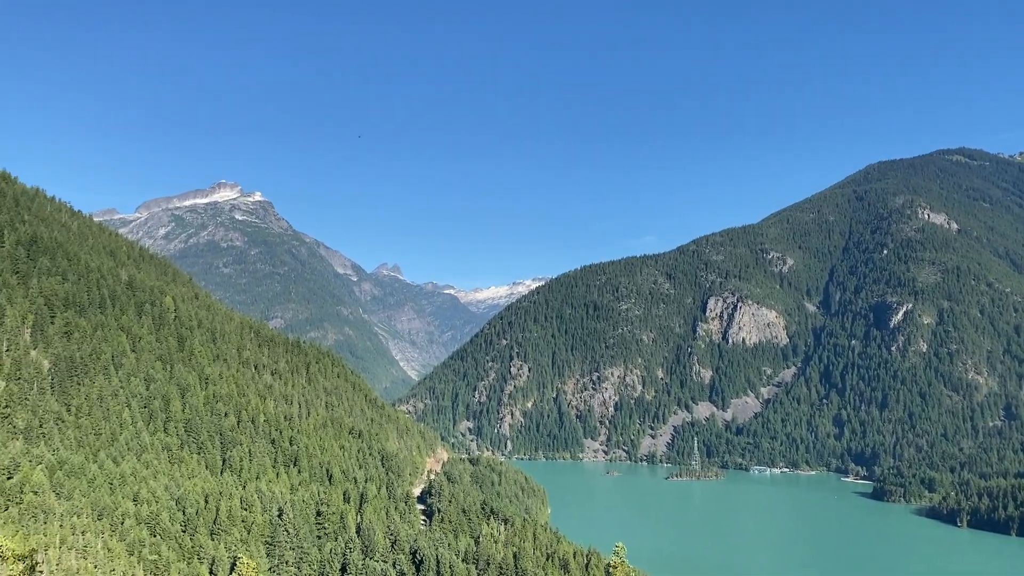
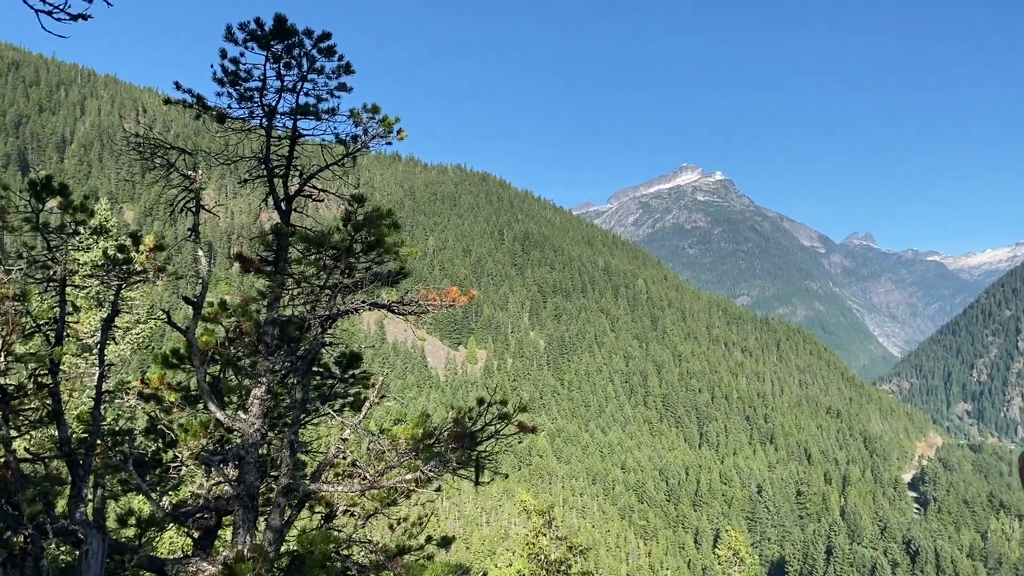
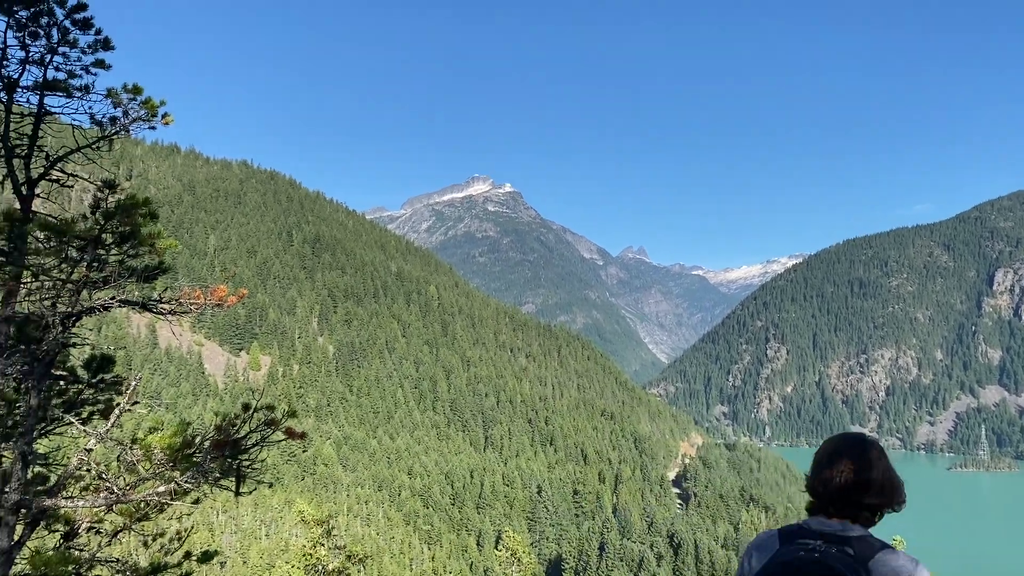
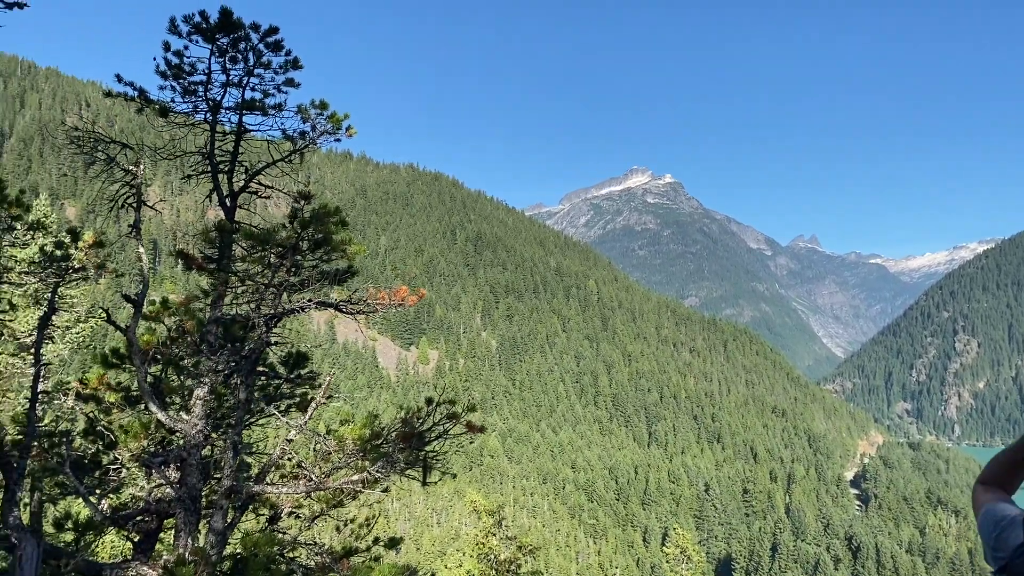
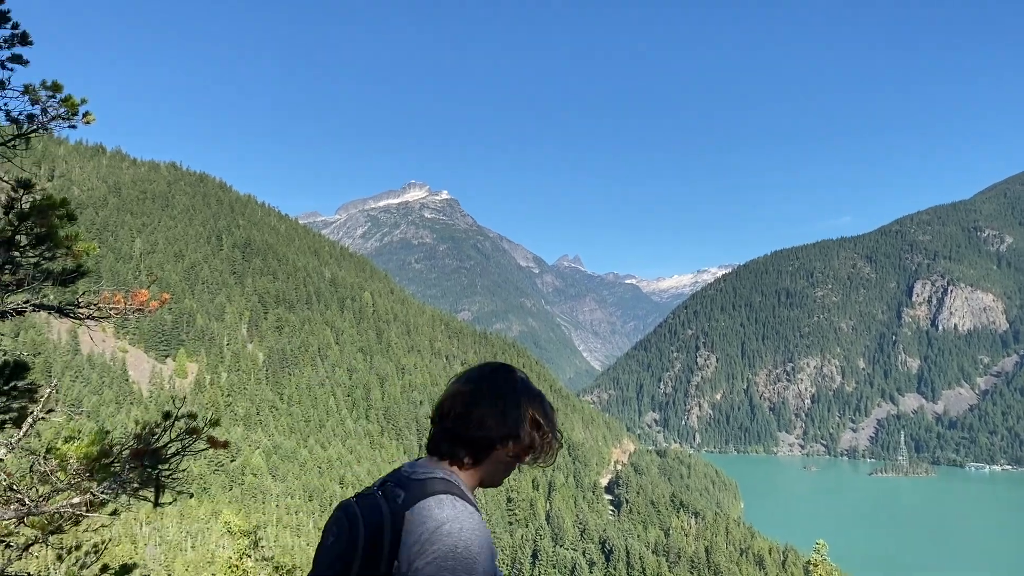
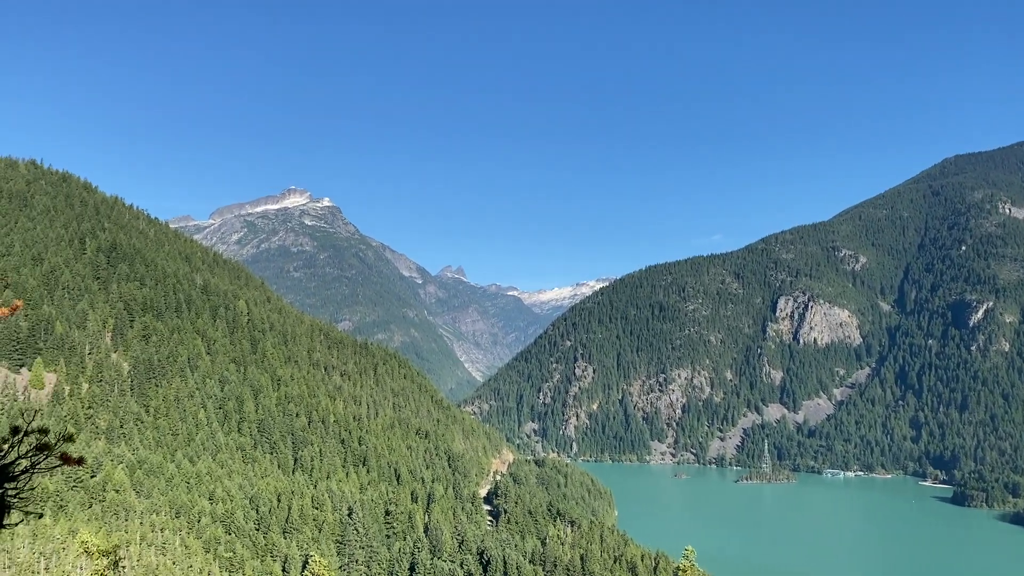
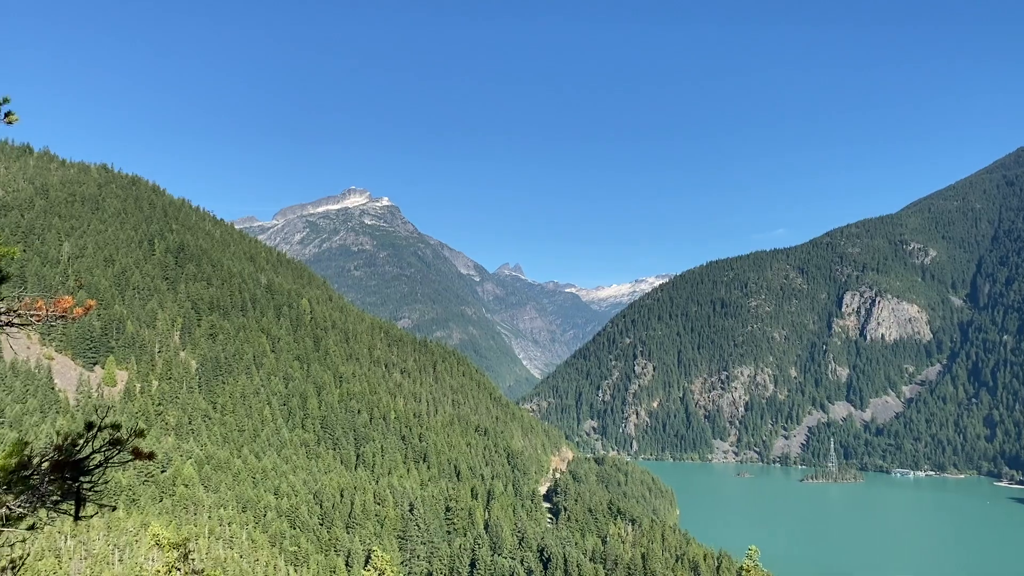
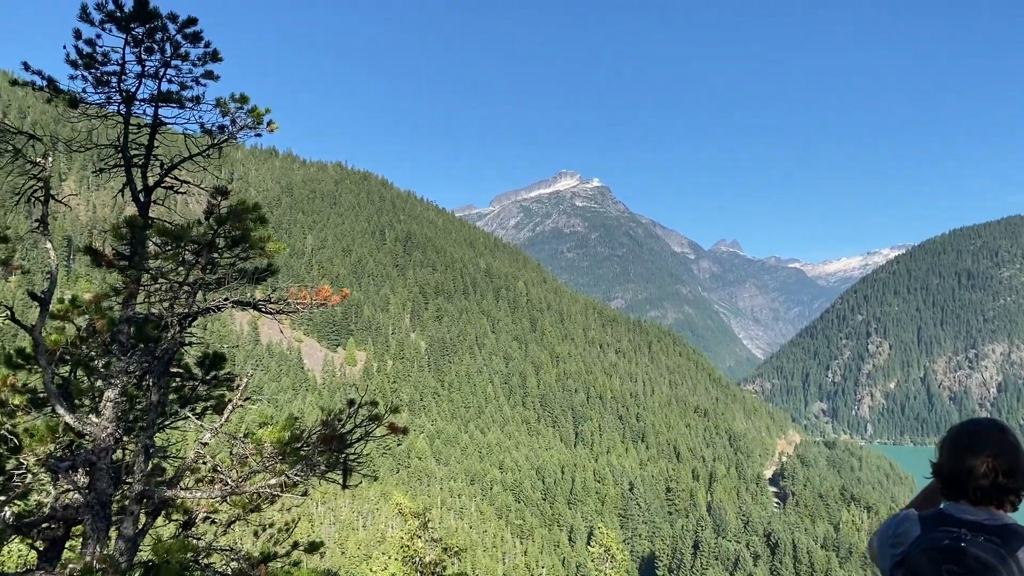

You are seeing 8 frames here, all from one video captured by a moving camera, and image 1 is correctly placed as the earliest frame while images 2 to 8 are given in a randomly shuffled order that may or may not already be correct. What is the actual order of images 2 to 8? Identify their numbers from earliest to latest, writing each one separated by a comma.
6, 7, 5, 3, 8, 4, 2
